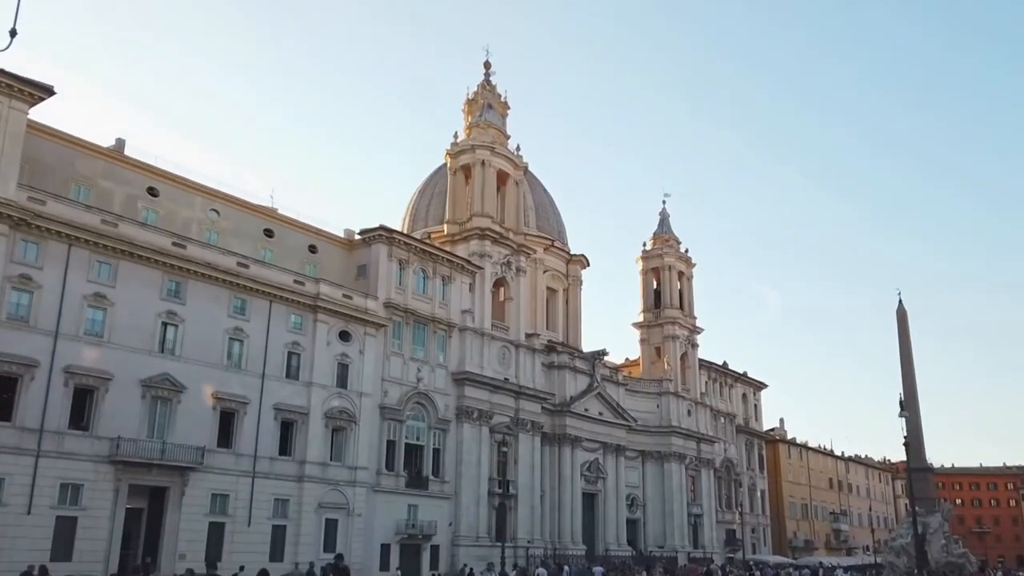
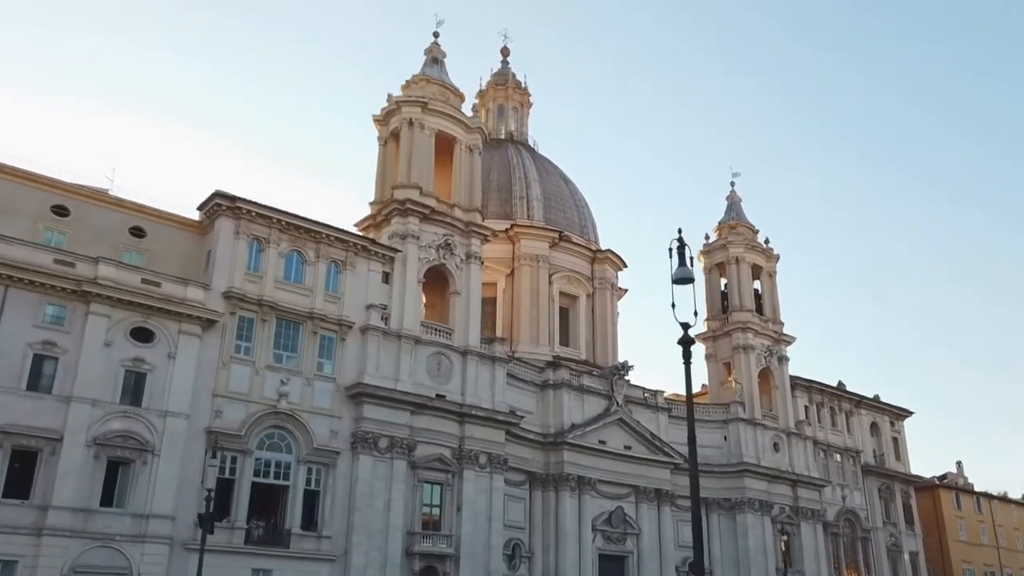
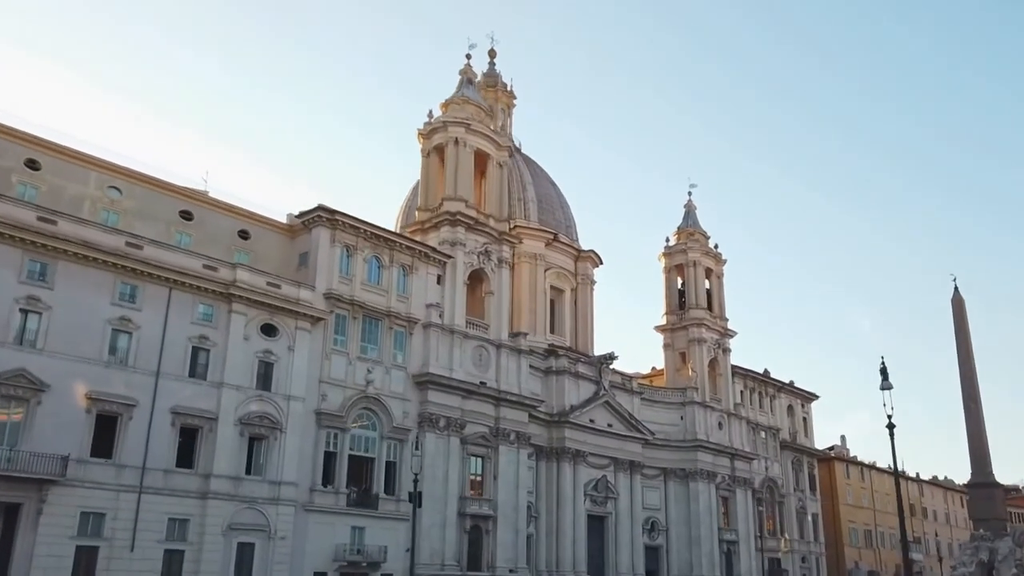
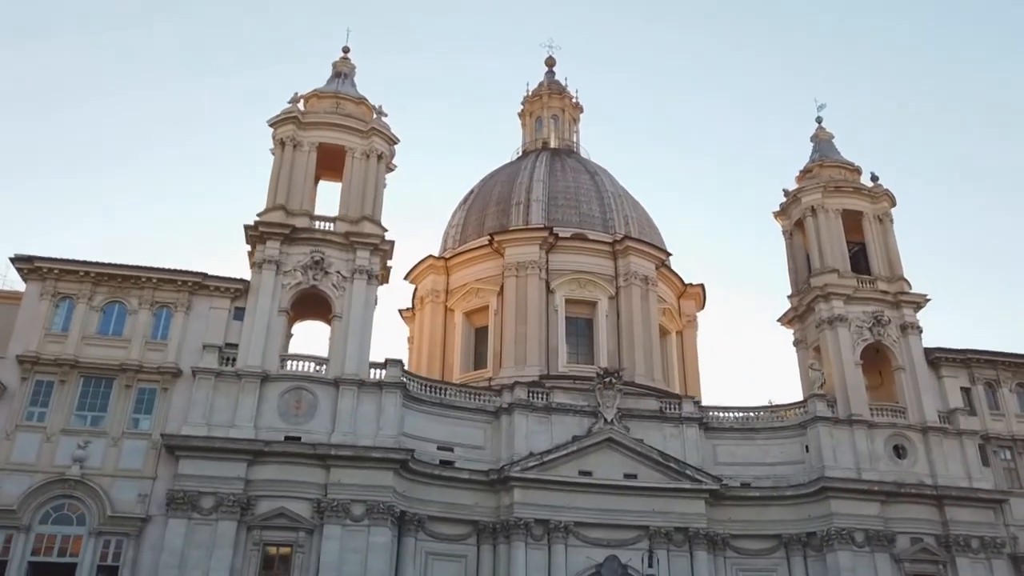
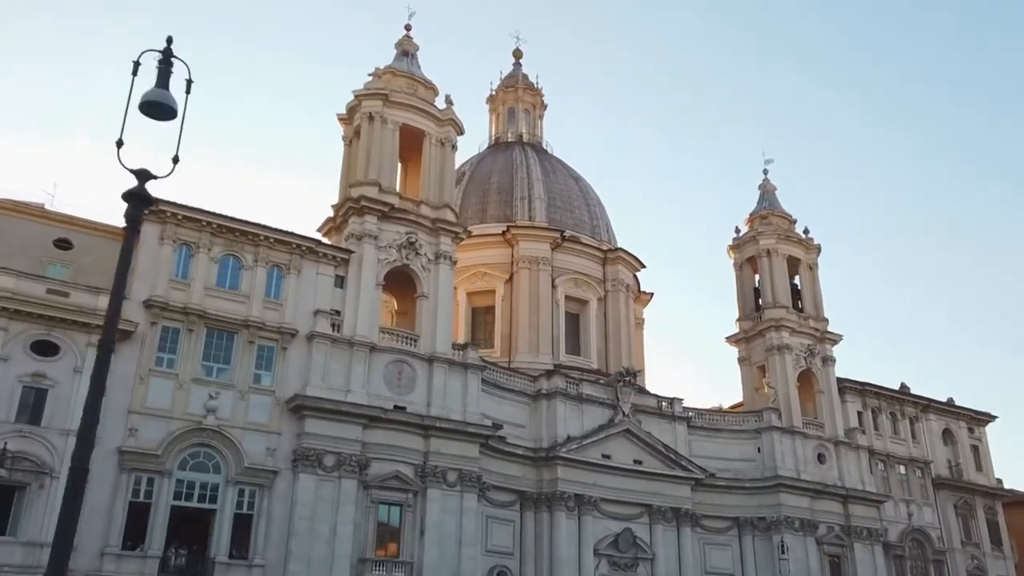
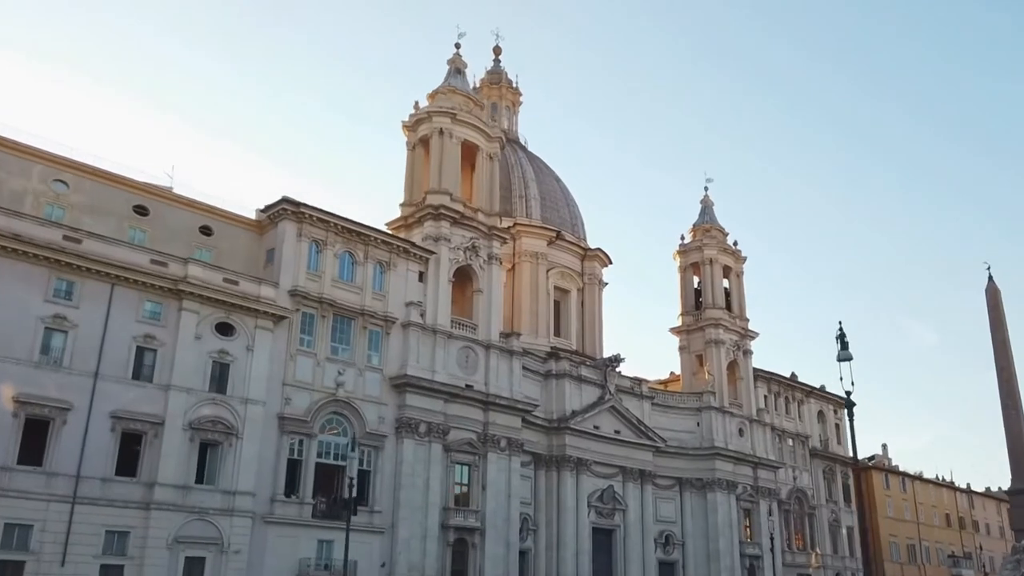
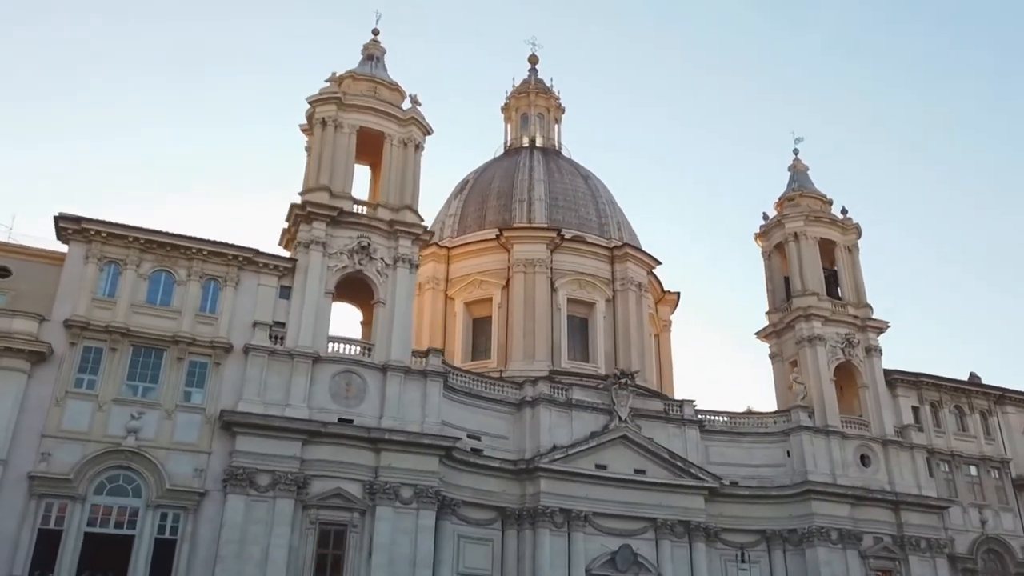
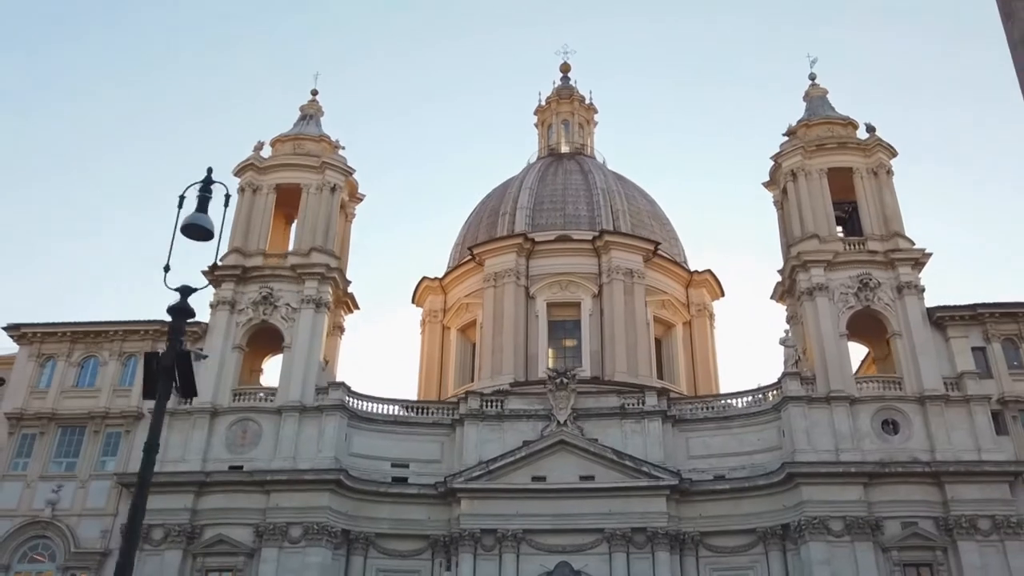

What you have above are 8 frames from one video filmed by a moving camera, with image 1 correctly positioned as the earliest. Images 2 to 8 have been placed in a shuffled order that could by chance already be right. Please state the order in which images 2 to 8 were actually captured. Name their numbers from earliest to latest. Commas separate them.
3, 6, 2, 5, 7, 4, 8
